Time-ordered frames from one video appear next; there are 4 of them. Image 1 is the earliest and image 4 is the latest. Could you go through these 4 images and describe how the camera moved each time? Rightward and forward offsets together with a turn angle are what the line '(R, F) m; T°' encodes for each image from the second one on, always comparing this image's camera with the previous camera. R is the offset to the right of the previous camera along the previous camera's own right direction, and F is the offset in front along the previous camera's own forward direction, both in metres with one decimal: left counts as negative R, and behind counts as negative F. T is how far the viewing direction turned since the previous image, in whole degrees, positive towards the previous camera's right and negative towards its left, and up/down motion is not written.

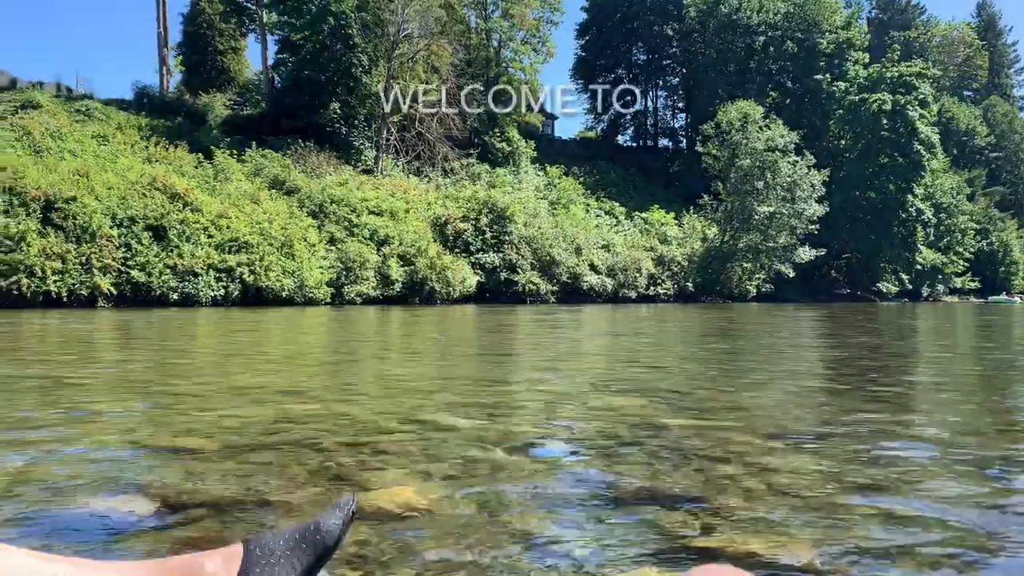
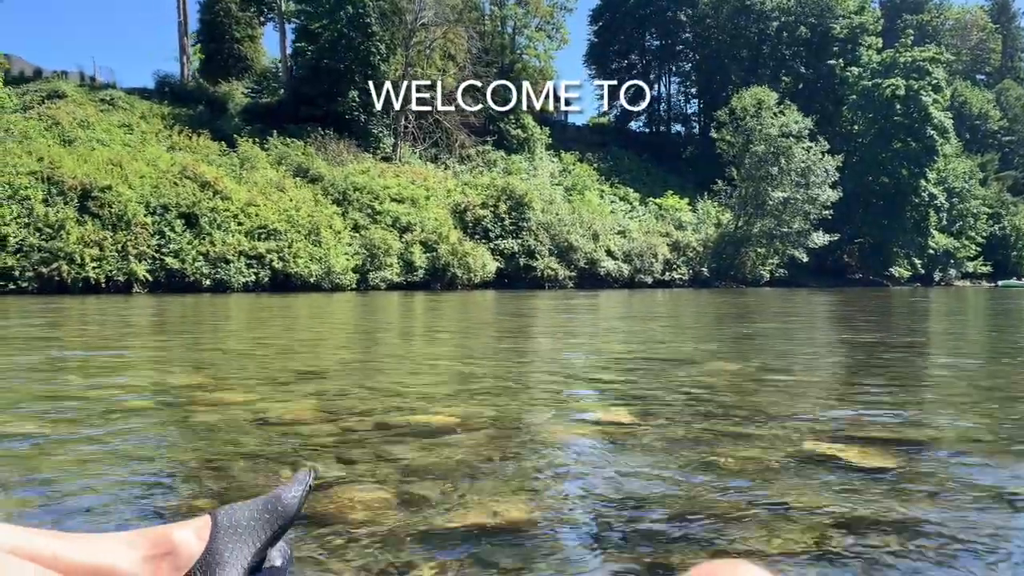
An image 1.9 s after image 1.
(-0.2, -0.3) m; -1°
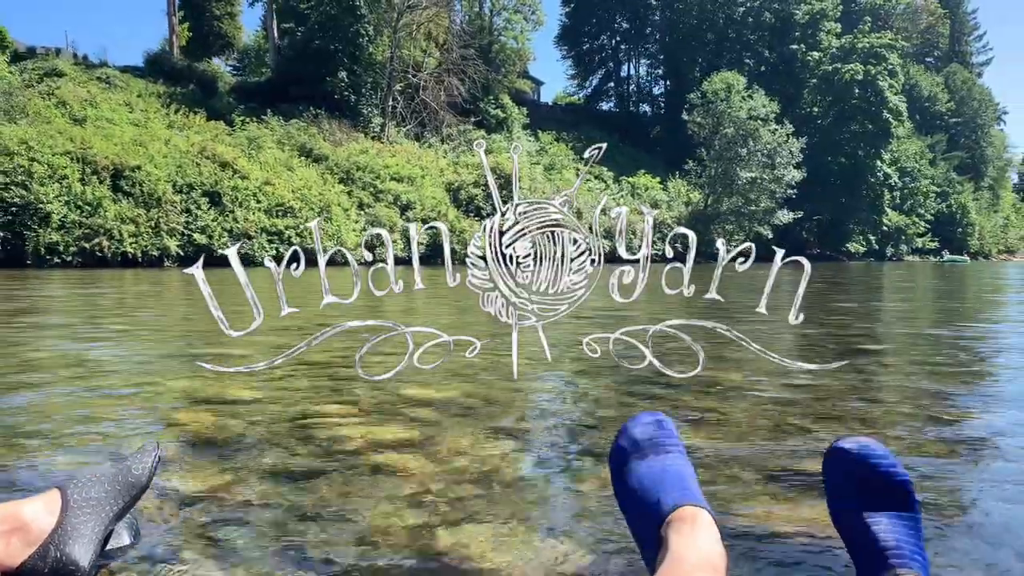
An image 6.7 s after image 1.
(-0.9, -1.2) m; +3°
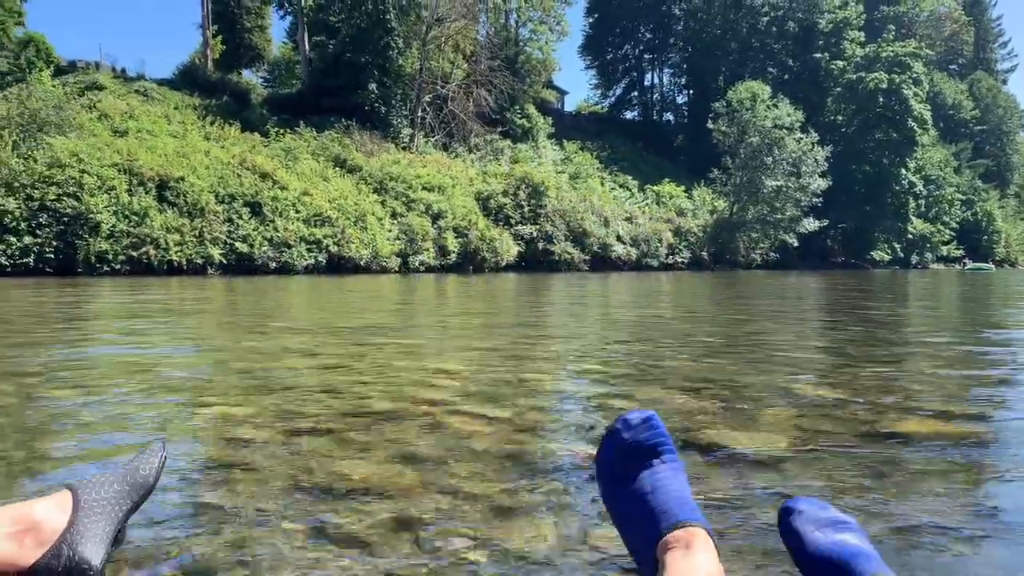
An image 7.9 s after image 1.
(-0.2, -0.3) m; -1°
